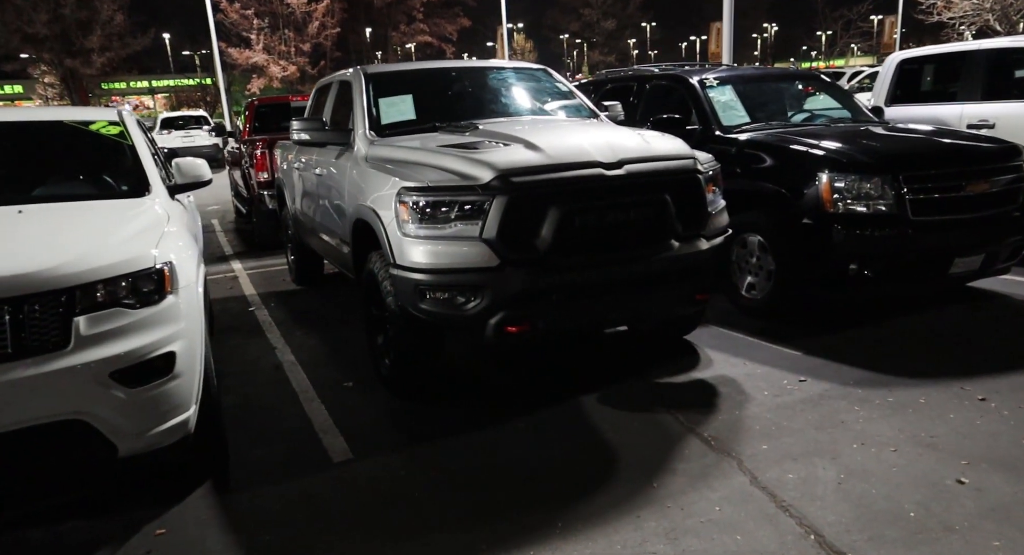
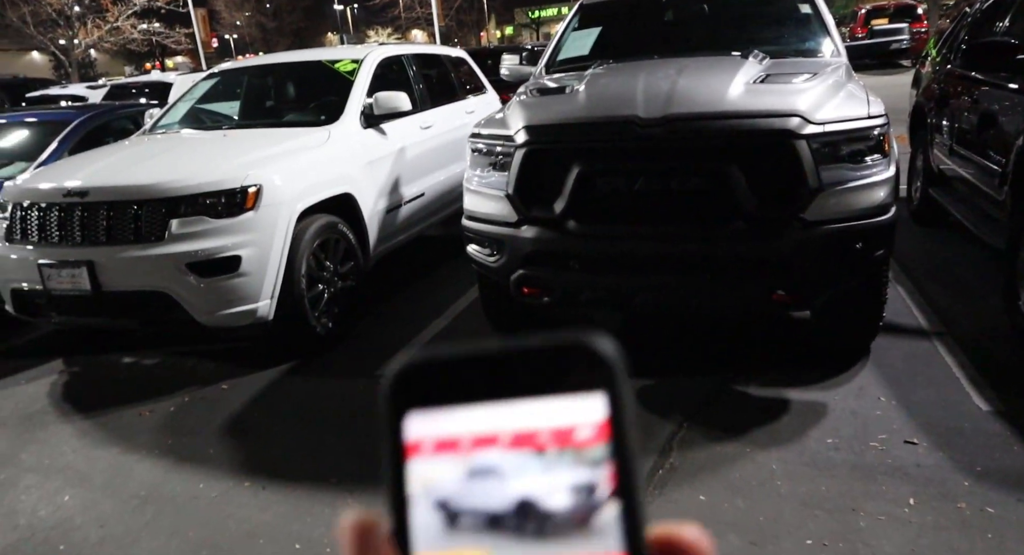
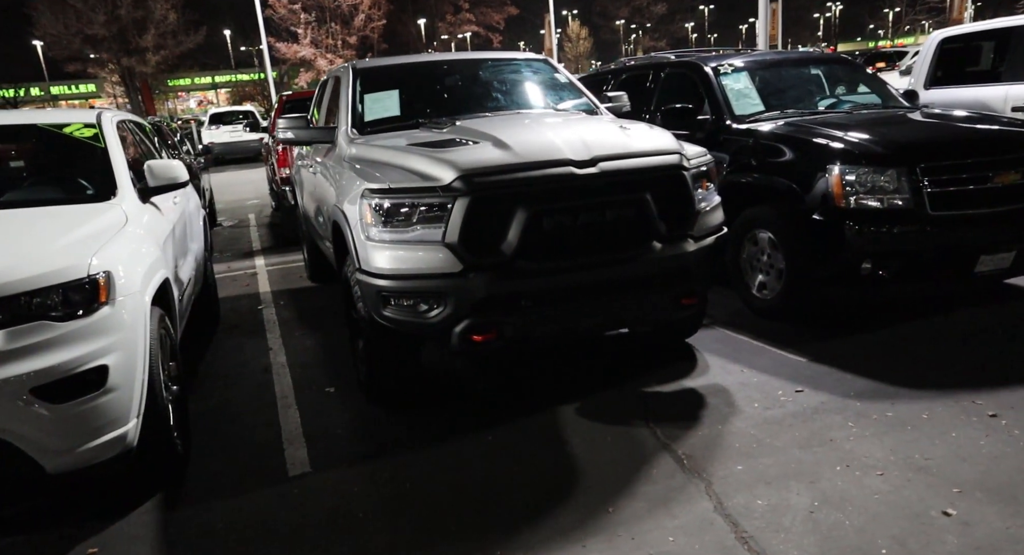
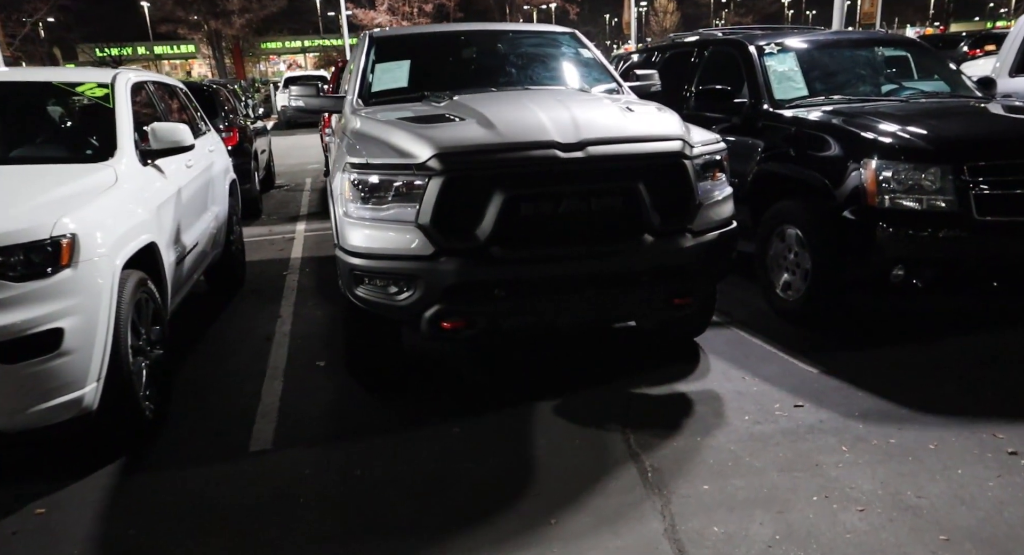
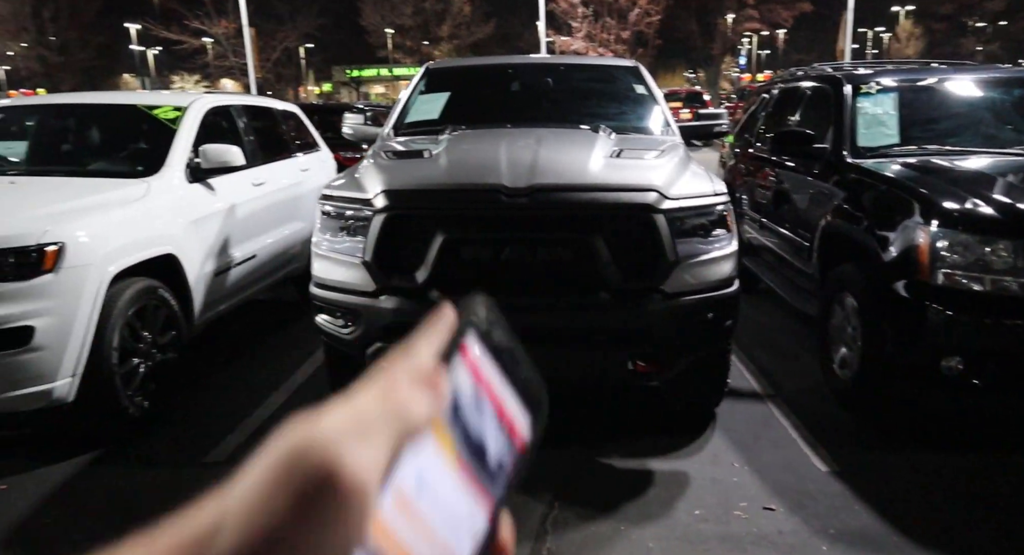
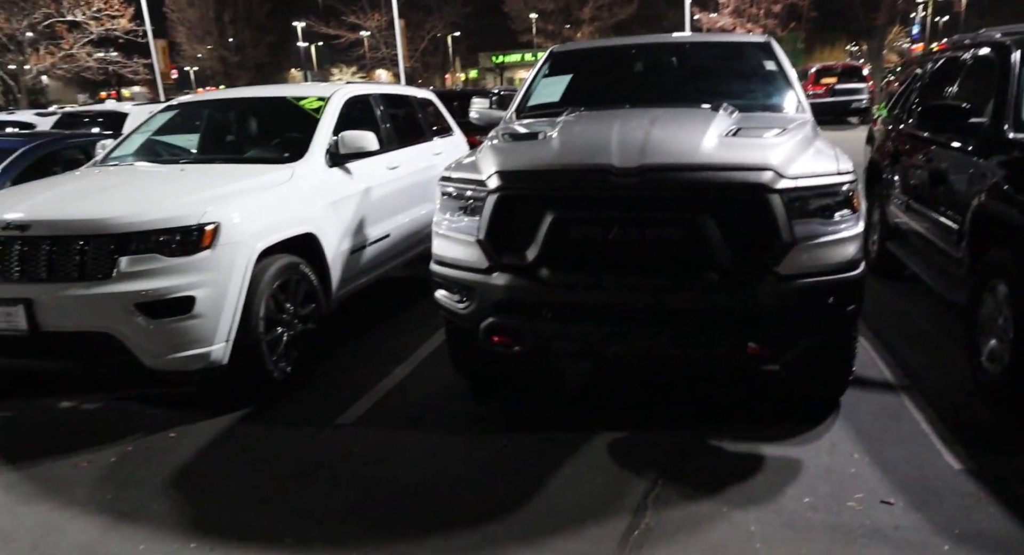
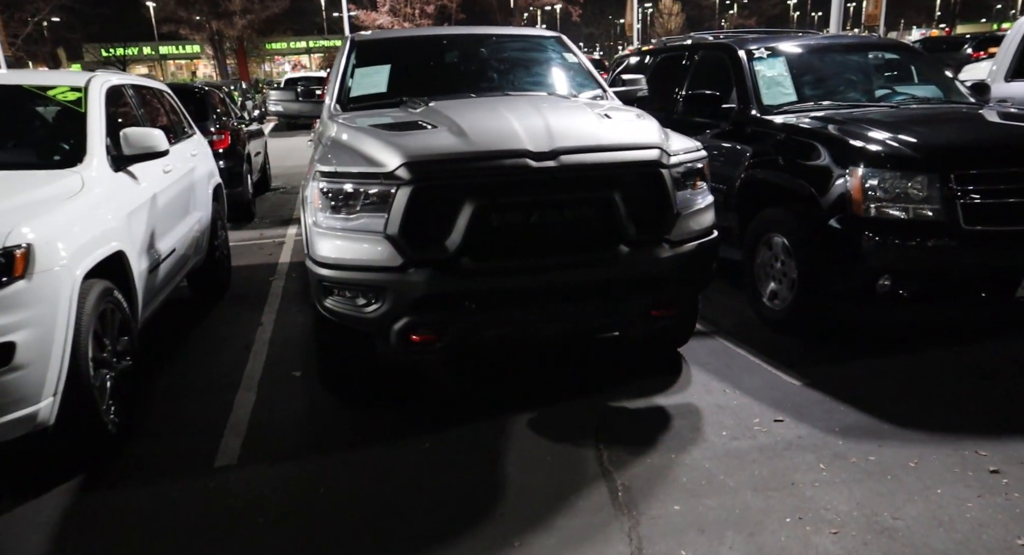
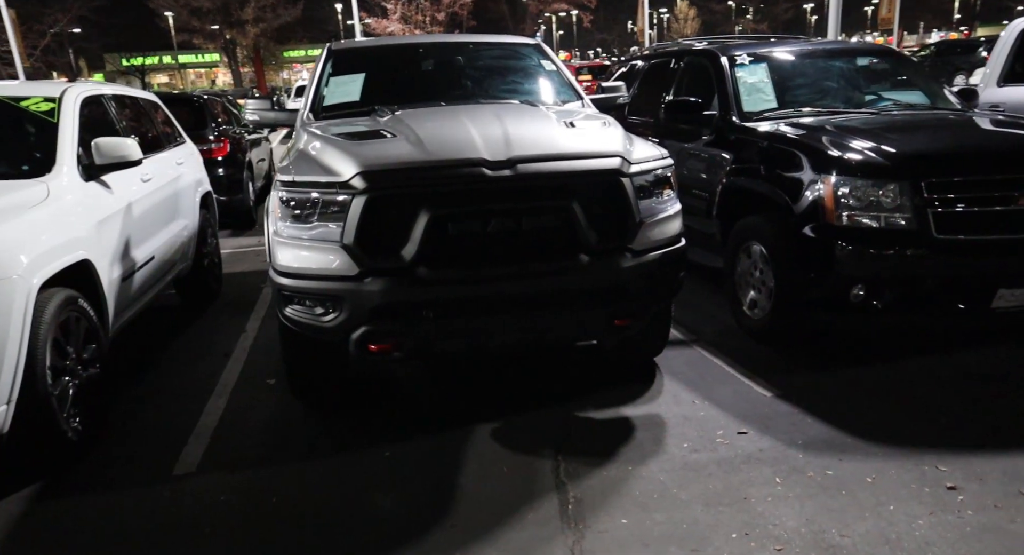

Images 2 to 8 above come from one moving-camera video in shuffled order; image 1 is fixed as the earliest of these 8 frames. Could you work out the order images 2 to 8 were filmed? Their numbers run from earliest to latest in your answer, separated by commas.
3, 4, 7, 8, 5, 6, 2
